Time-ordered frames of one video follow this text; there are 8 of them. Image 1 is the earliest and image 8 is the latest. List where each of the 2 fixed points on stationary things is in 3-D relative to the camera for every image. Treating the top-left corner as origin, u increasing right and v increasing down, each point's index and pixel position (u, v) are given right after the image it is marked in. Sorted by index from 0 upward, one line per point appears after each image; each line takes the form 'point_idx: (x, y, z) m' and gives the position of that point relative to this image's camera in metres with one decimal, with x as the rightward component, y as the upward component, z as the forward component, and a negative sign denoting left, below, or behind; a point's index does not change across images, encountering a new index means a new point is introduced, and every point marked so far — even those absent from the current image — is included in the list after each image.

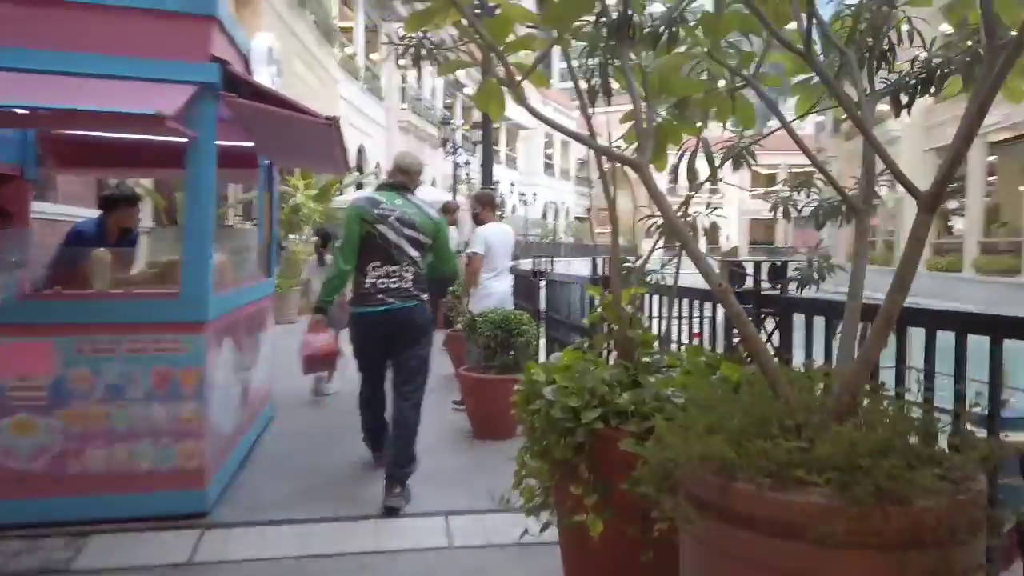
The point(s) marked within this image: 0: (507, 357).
0: (0.0, -0.4, +4.8) m
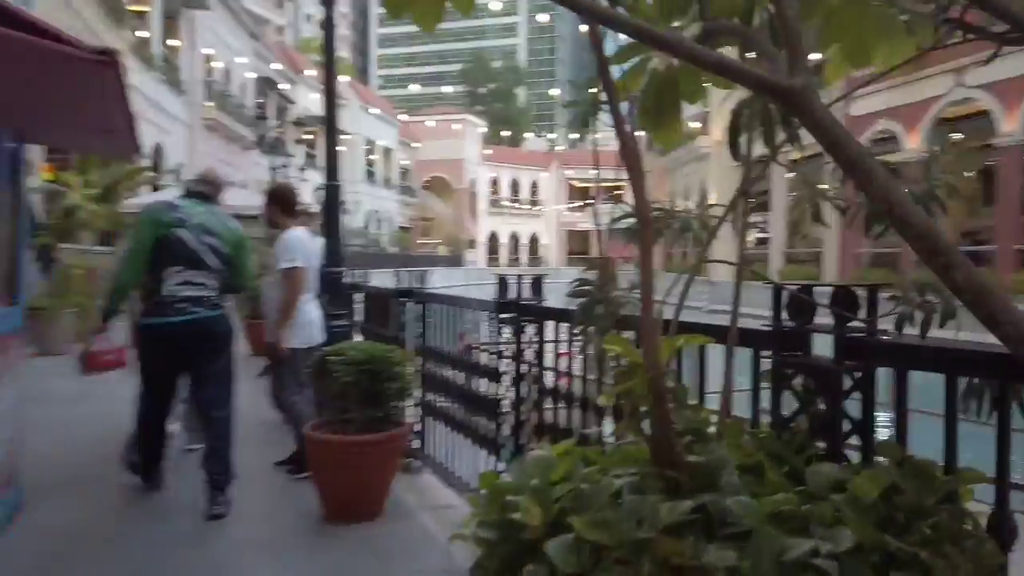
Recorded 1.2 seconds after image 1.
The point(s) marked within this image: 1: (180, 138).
0: (-0.7, -0.5, +3.7) m
1: (-7.7, +3.4, +18.7) m
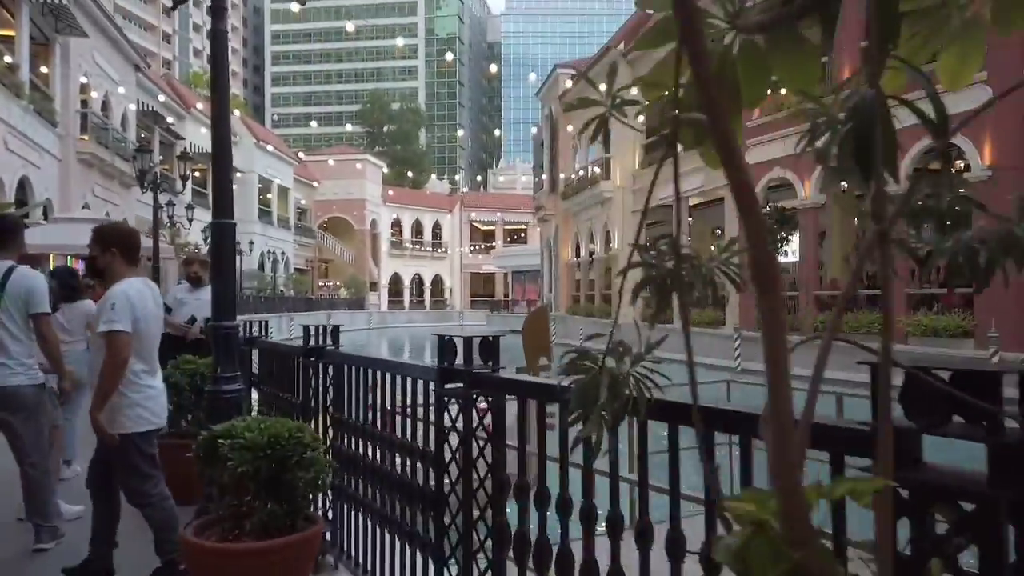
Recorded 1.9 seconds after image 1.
0: (-0.9, -0.8, +3.0) m
1: (-9.7, +2.4, +17.2) m
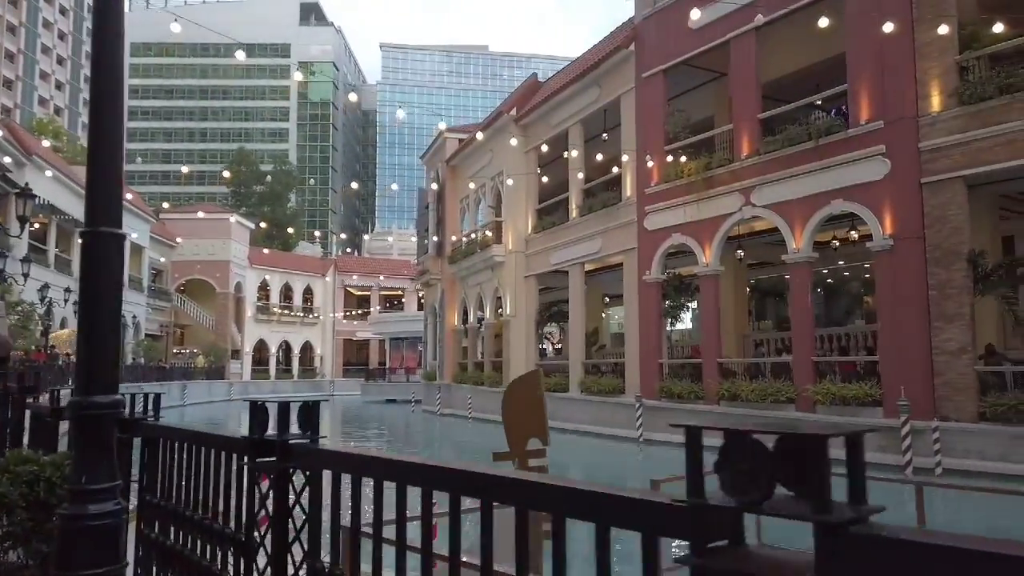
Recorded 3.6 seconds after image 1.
0: (-0.6, -0.8, +1.5) m
1: (-11.6, +1.3, +14.4) m
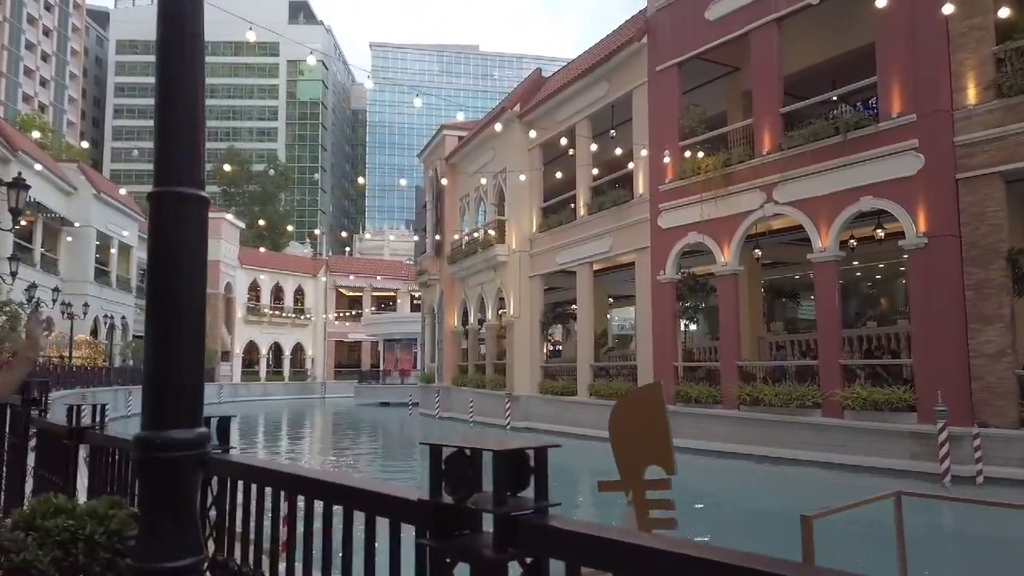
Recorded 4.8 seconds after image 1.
0: (-0.1, -0.8, +0.8) m
1: (-11.3, +1.3, +13.5) m
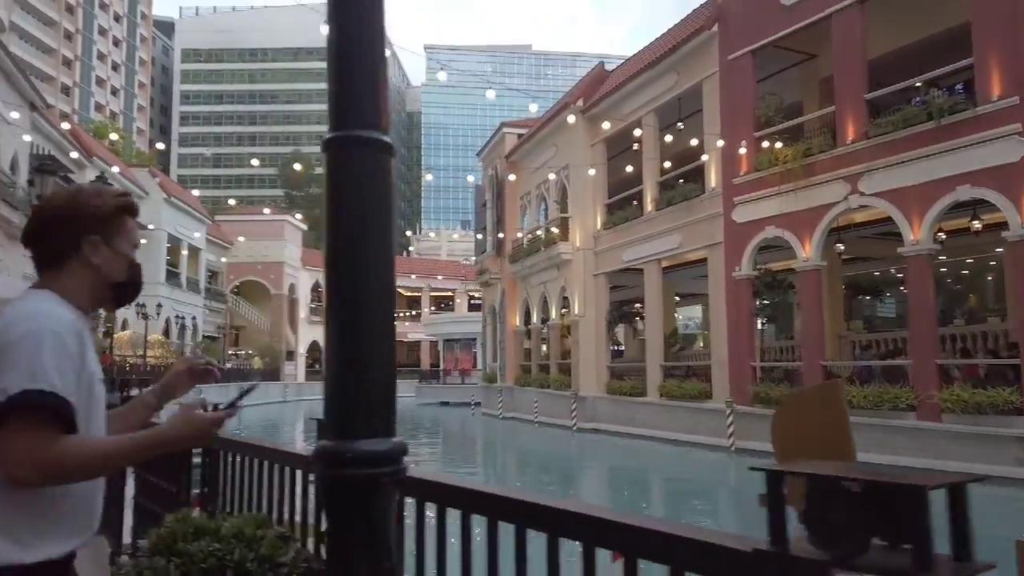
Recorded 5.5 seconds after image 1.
0: (+0.3, -0.8, +0.4) m
1: (-10.1, +1.3, +13.8) m
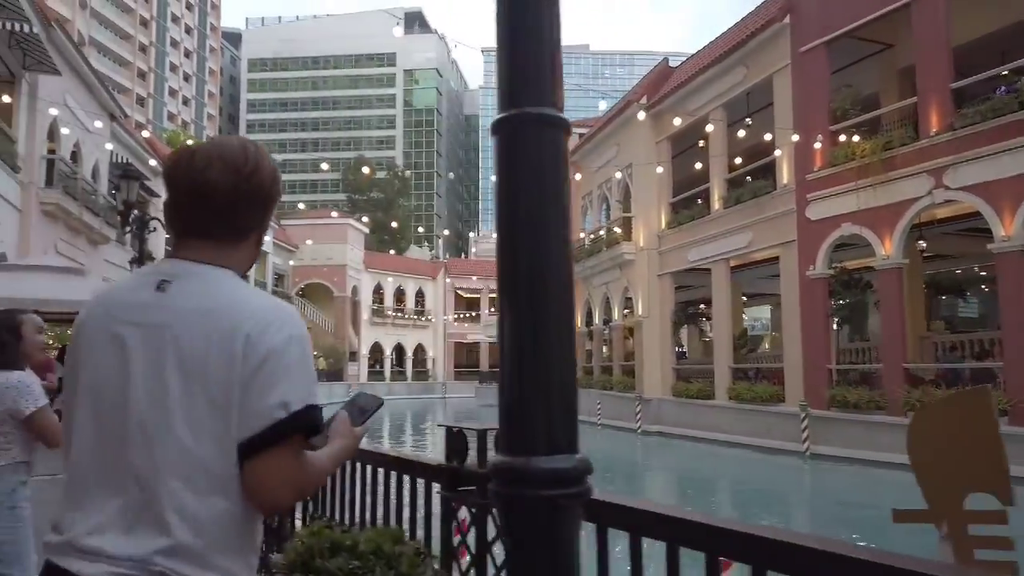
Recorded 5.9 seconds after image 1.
0: (+0.5, -0.7, +0.1) m
1: (-8.9, +1.3, +14.2) m
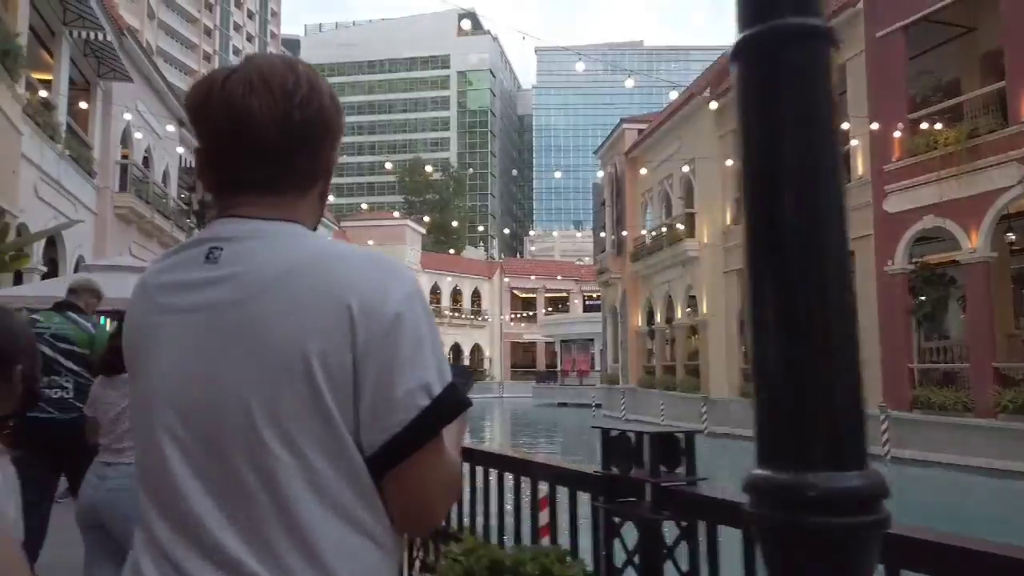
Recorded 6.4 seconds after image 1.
0: (+0.8, -0.7, -0.2) m
1: (-7.7, +1.2, +14.5) m
